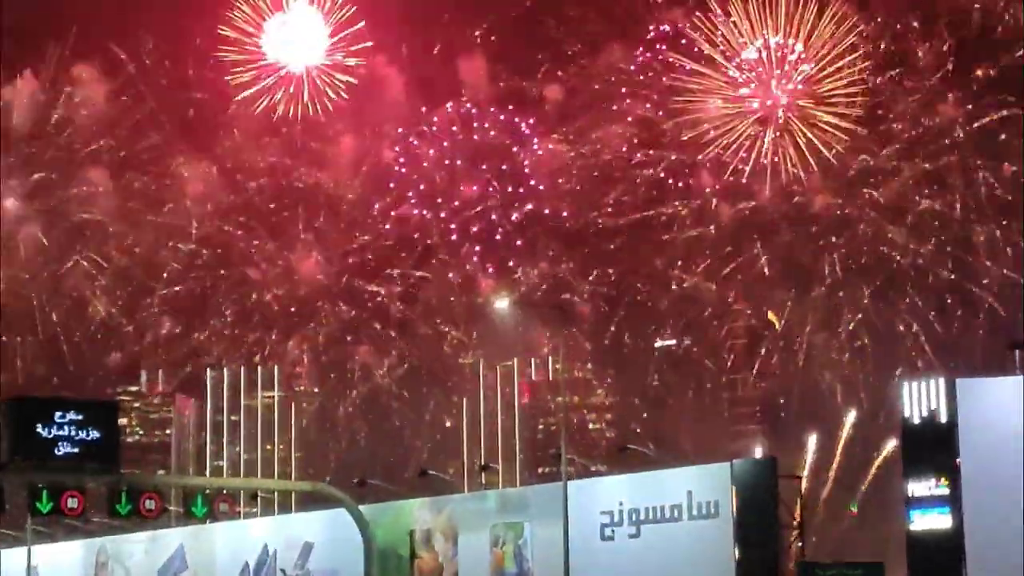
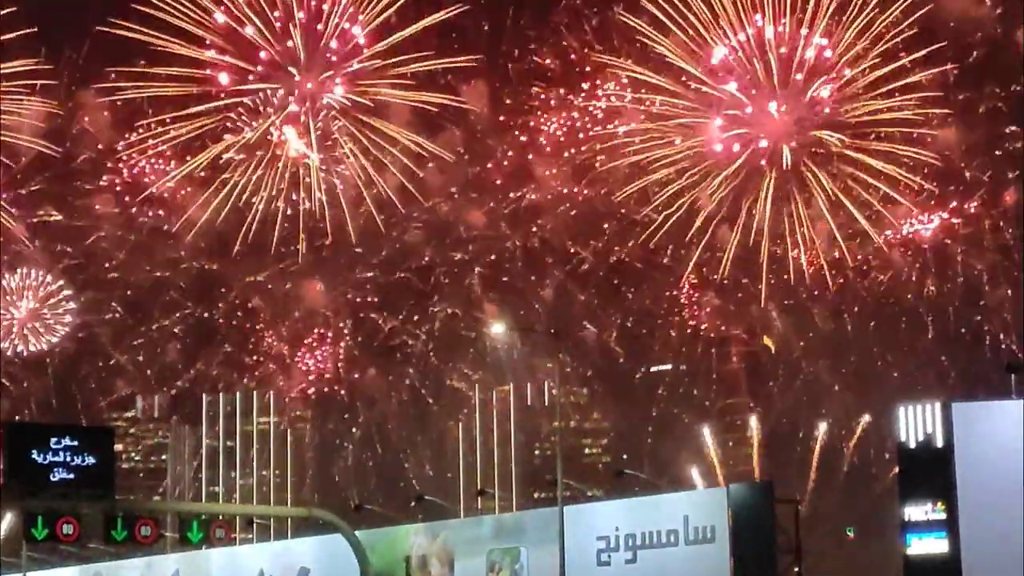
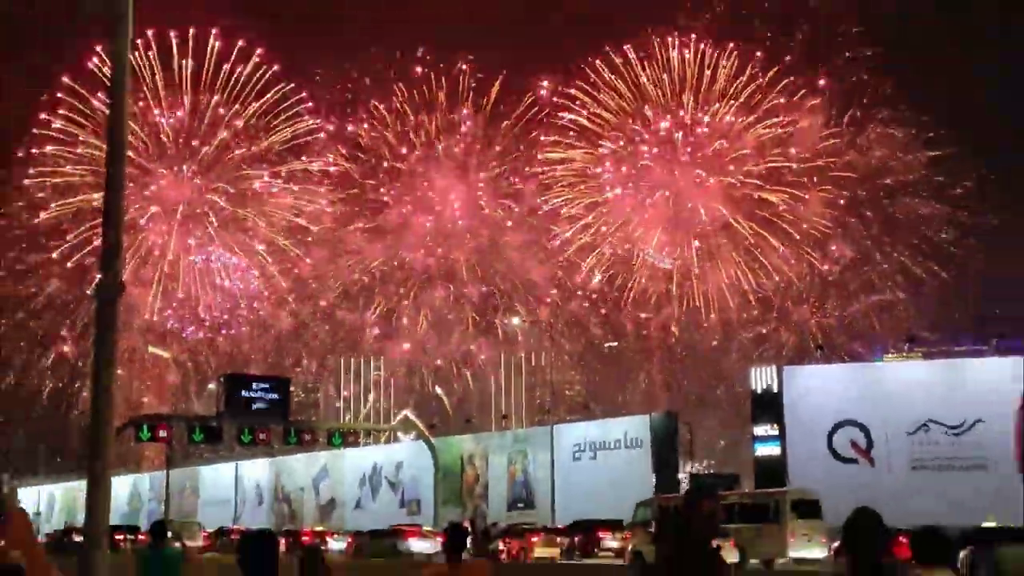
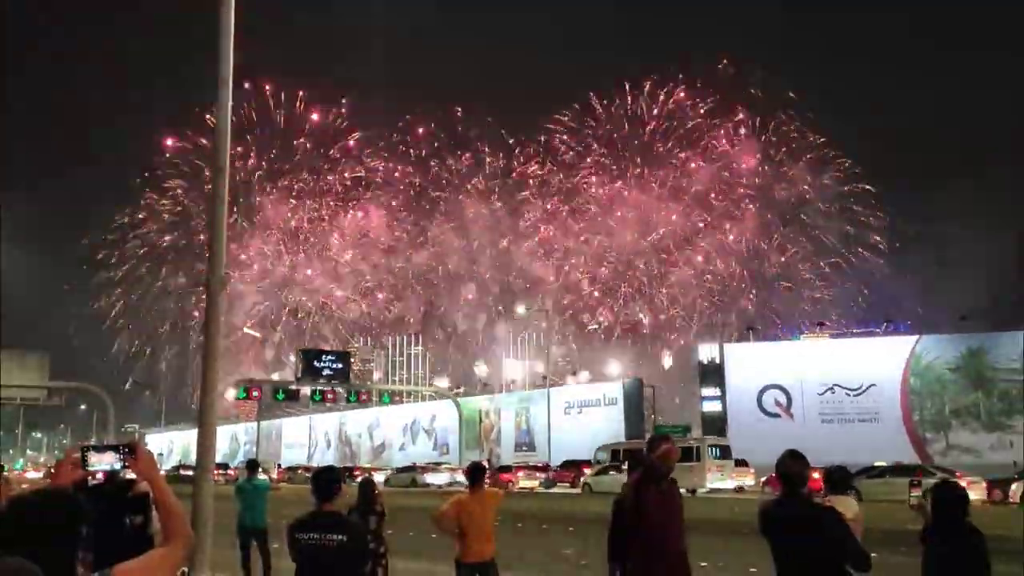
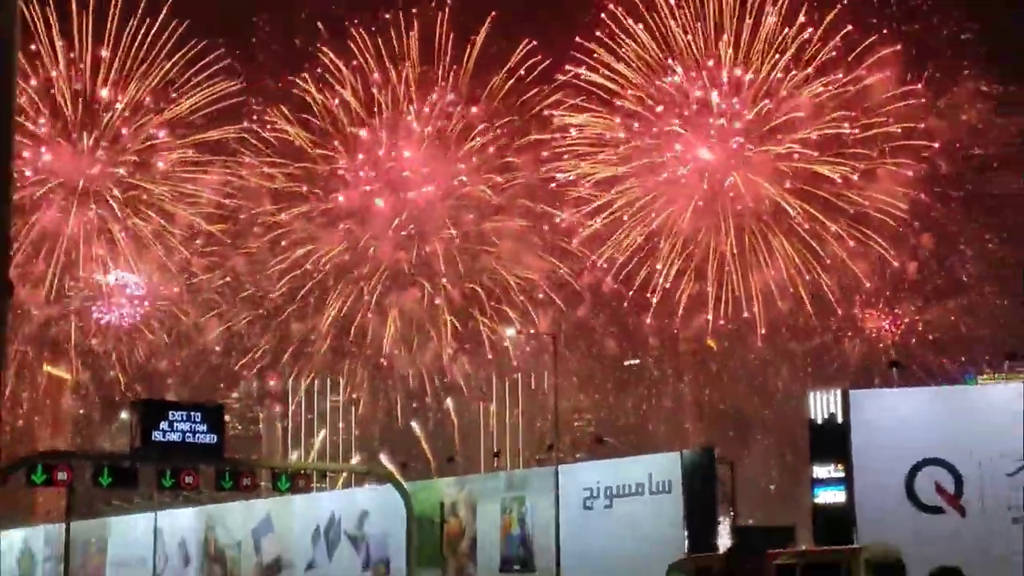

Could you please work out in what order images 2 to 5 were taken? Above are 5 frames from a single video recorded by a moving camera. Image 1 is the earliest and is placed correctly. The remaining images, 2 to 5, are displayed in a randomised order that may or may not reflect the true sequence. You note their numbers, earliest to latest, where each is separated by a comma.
2, 5, 3, 4
